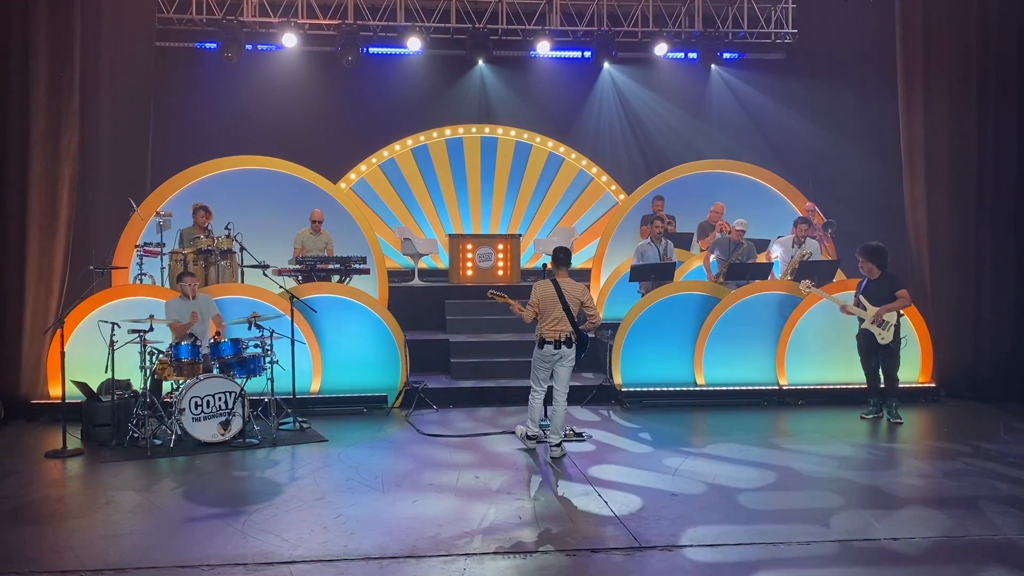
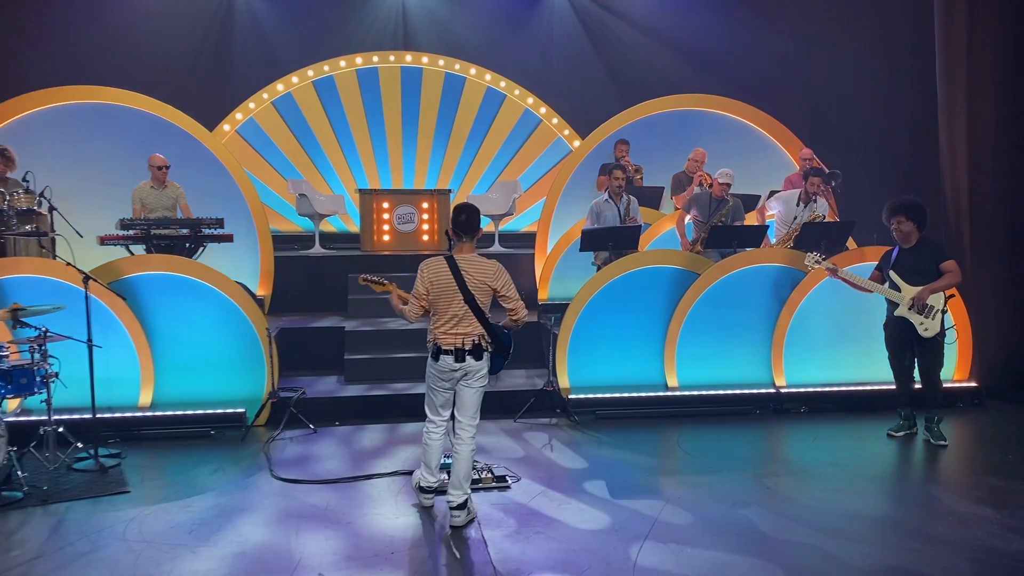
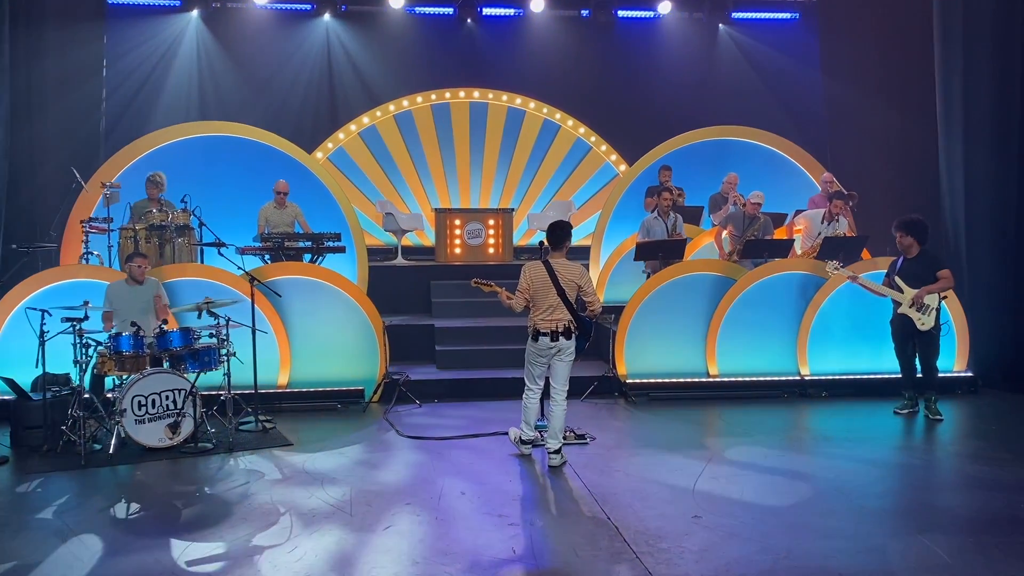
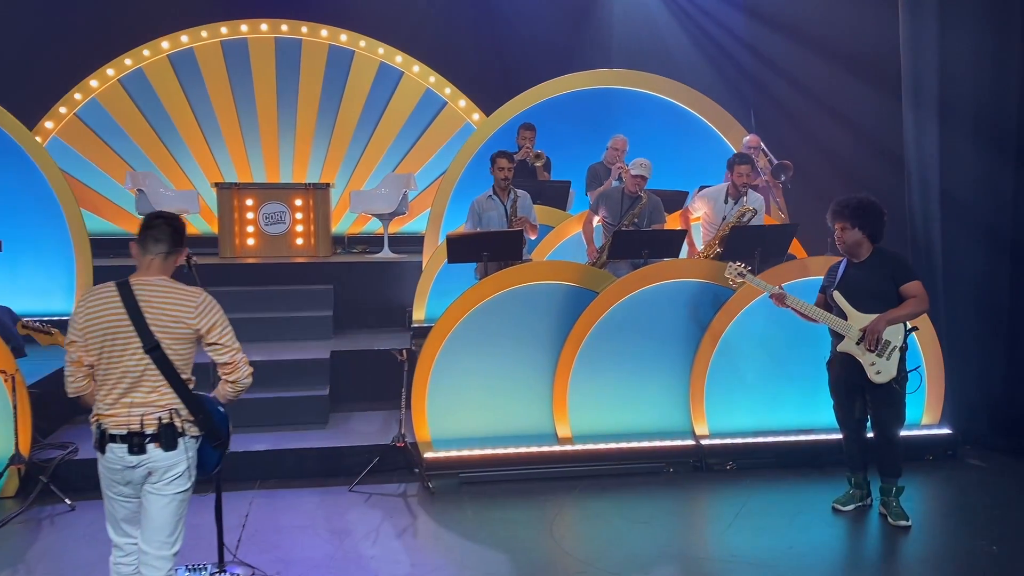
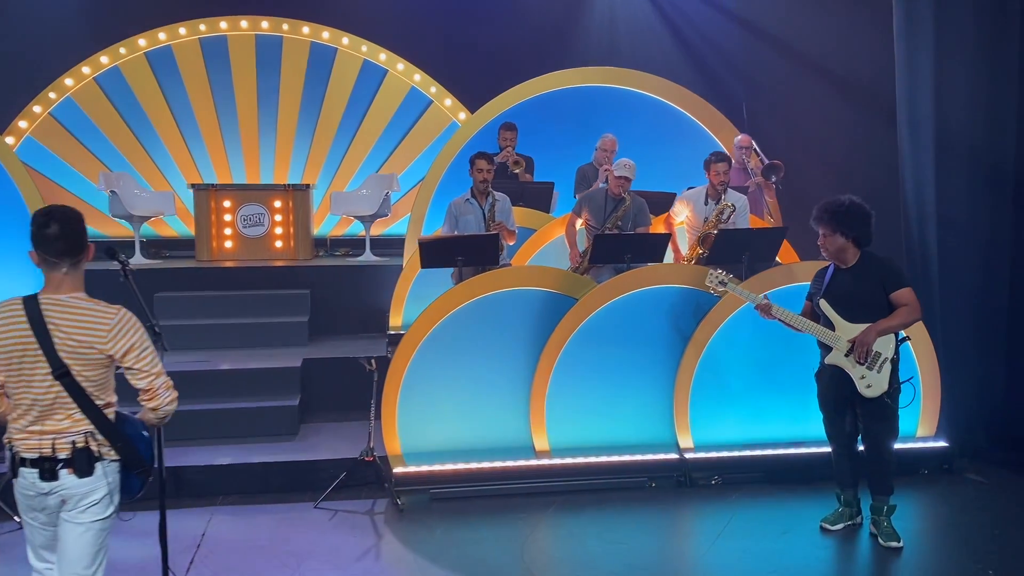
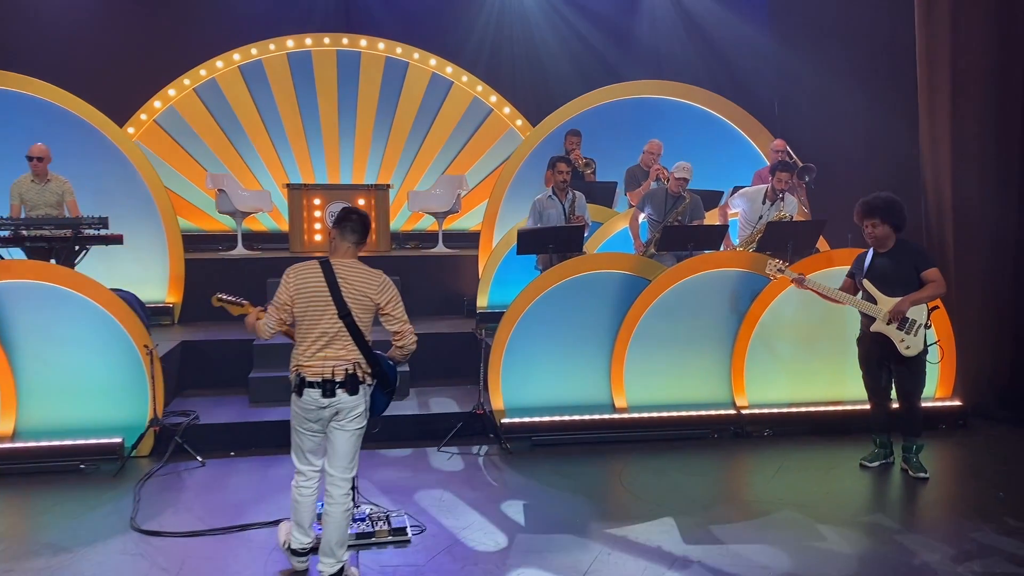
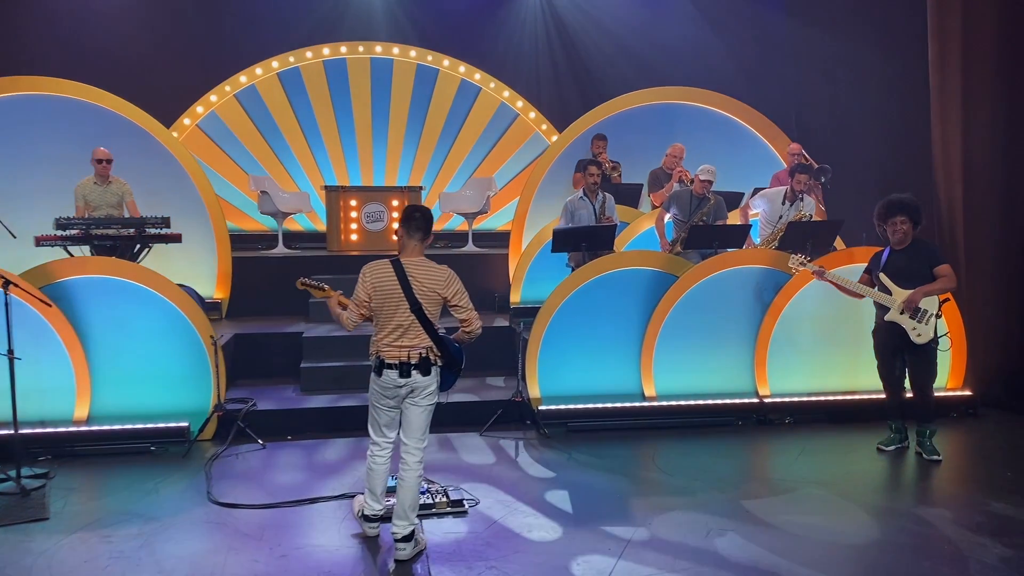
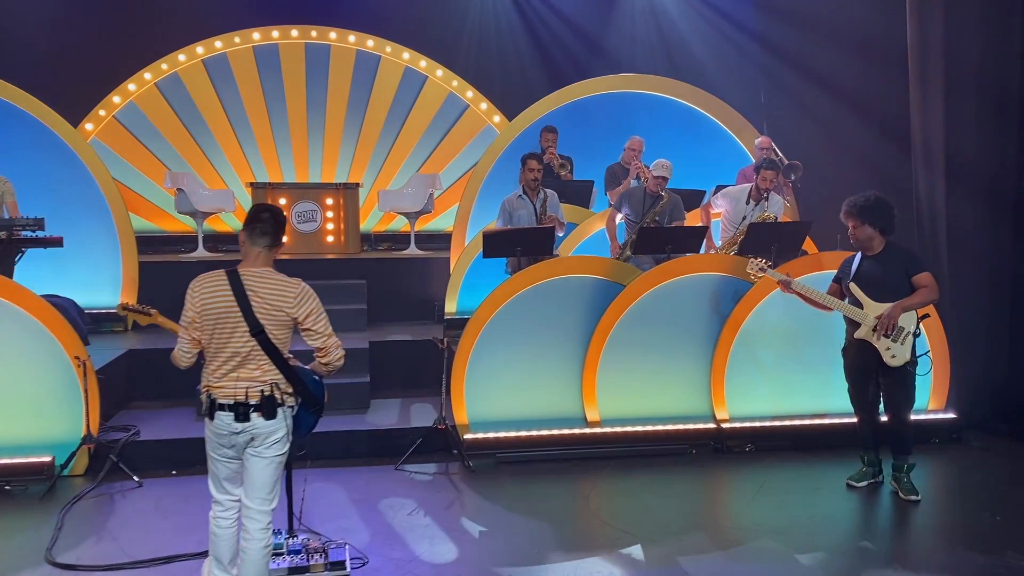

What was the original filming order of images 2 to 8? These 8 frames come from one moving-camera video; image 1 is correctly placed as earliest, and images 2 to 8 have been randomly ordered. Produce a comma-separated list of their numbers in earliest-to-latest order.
3, 2, 7, 6, 8, 4, 5
